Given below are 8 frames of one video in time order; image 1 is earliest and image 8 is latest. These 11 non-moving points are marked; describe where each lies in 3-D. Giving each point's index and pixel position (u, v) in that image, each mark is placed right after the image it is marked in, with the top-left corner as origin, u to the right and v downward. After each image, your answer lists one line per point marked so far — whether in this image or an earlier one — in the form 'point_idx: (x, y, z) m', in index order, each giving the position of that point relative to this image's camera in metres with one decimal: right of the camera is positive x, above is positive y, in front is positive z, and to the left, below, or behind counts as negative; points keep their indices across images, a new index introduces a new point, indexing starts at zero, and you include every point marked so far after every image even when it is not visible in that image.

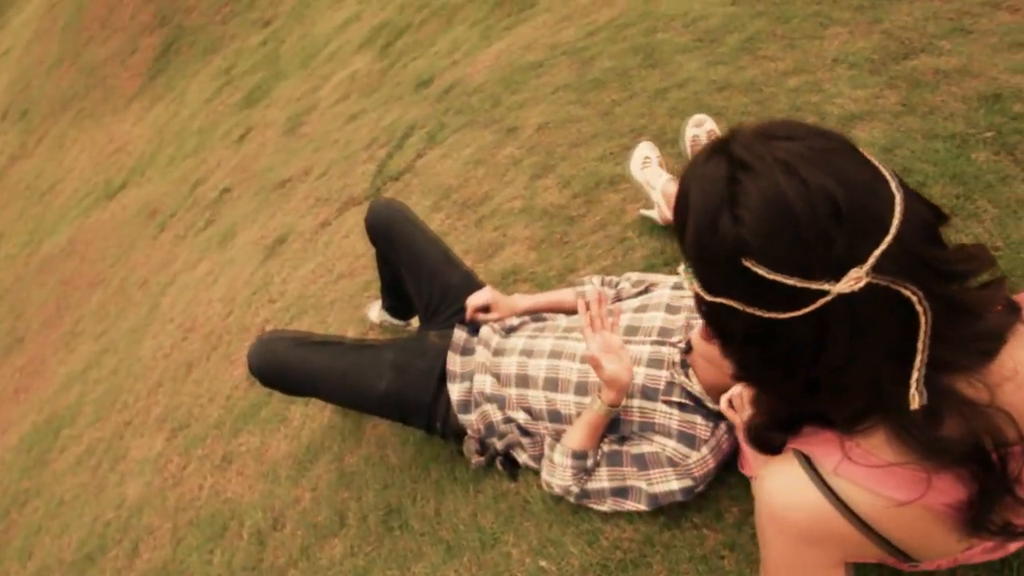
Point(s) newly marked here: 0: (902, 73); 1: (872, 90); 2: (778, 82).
0: (+1.6, +0.9, +2.3) m
1: (+1.5, +0.8, +2.3) m
2: (+1.2, +1.0, +2.6) m
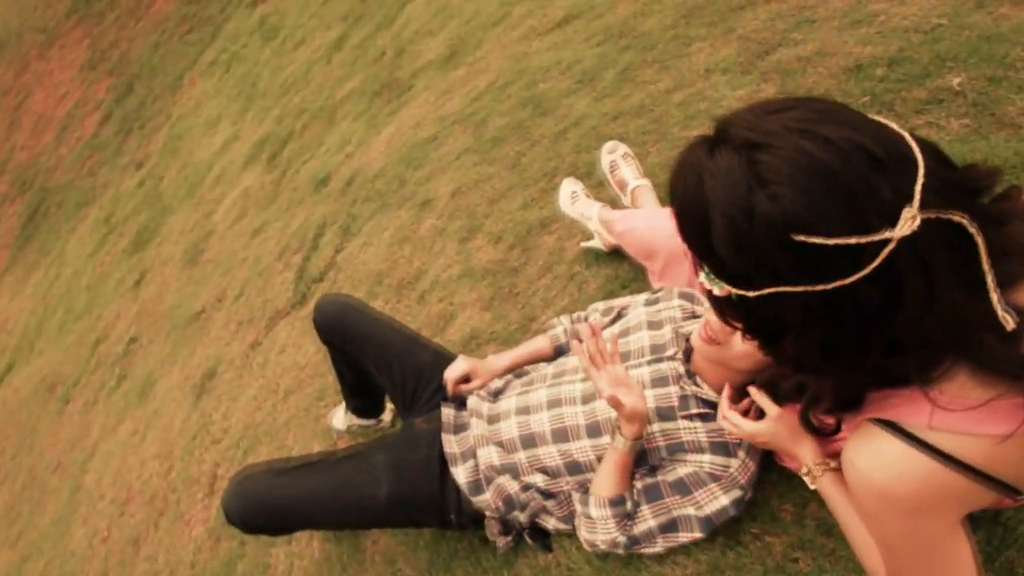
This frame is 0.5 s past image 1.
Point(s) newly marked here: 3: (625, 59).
0: (+1.2, +1.0, +2.5) m
1: (+1.1, +0.9, +2.5) m
2: (+0.7, +0.9, +2.8) m
3: (+0.6, +1.3, +3.1) m
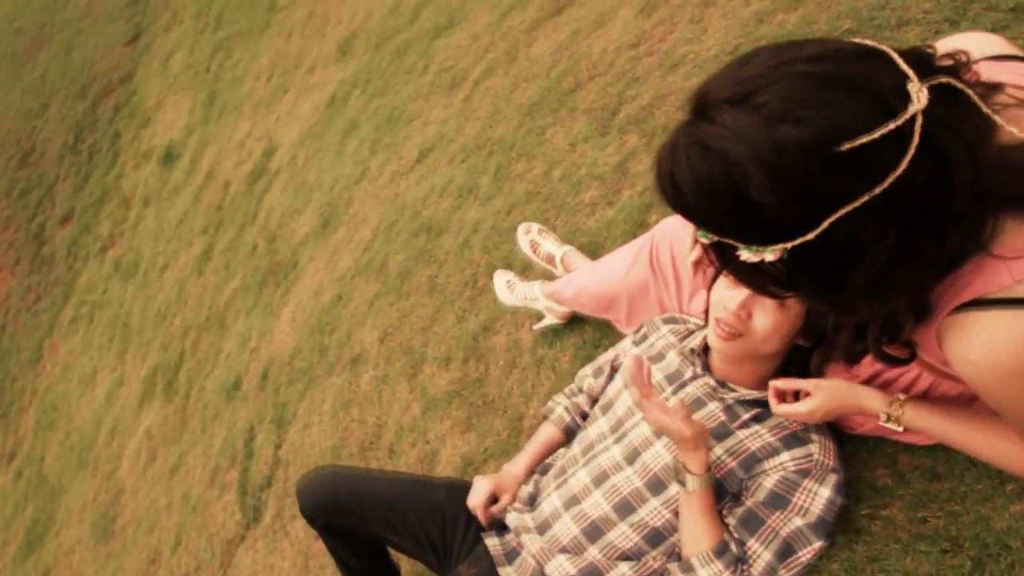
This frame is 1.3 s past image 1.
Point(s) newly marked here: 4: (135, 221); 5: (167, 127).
0: (+0.6, +0.8, +2.8) m
1: (+0.5, +0.7, +2.7) m
2: (+0.2, +0.5, +2.9) m
3: (-0.1, +0.7, +3.2) m
4: (-3.4, +0.6, +5.0) m
5: (-3.3, +1.6, +5.4) m
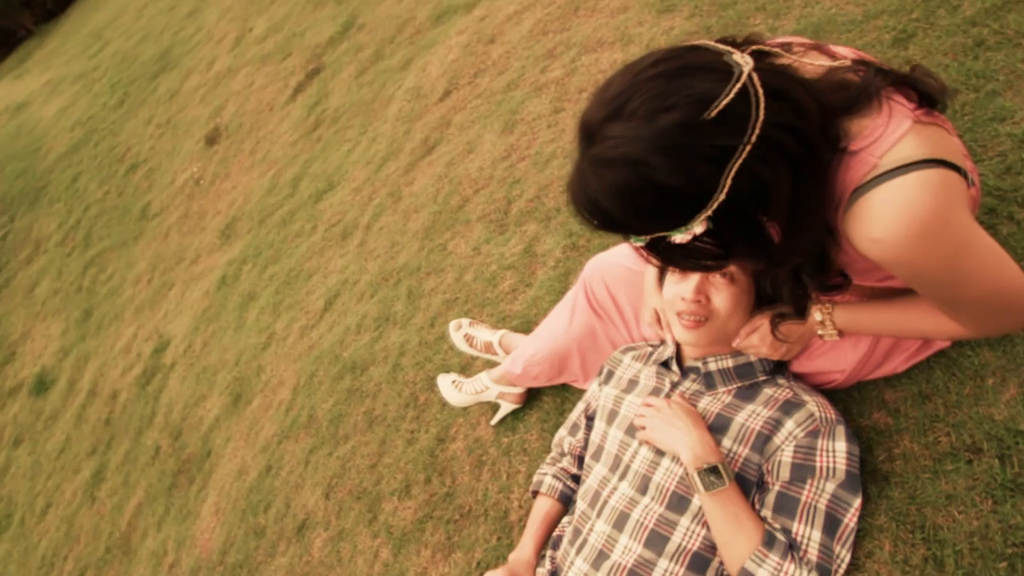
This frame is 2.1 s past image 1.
0: (0.0, +0.4, +2.9) m
1: (0.0, +0.3, +2.9) m
2: (-0.3, 0.0, +2.9) m
3: (-0.6, 0.0, +3.2) m
4: (-3.9, -1.4, +4.3) m
5: (-4.2, -0.6, +4.9) m
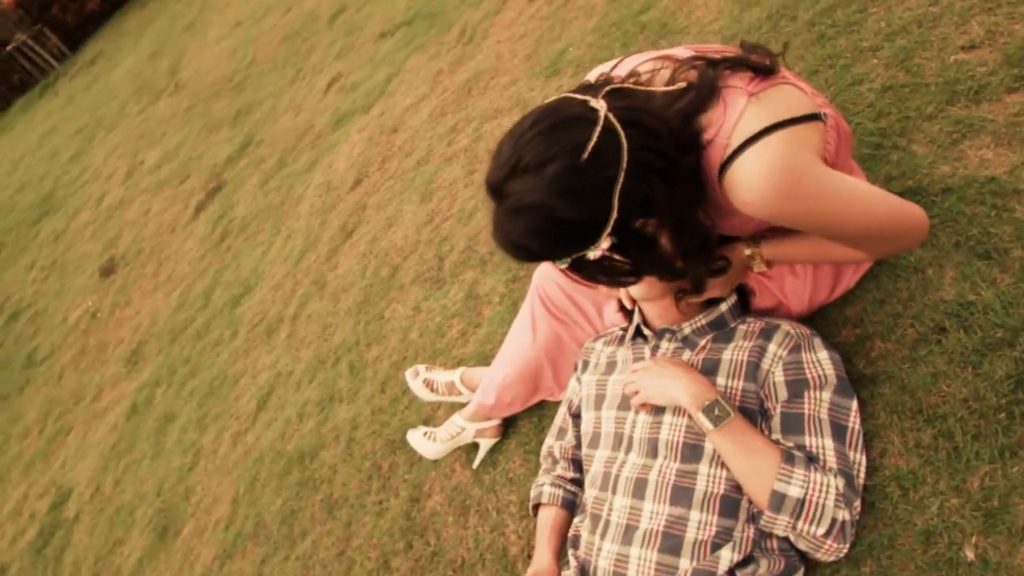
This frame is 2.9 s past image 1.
0: (-0.3, +0.1, +2.9) m
1: (-0.3, 0.0, +2.9) m
2: (-0.5, -0.3, +2.8) m
3: (-0.9, -0.4, +3.1) m
4: (-4.0, -2.5, +3.3) m
5: (-4.5, -1.9, +4.0) m
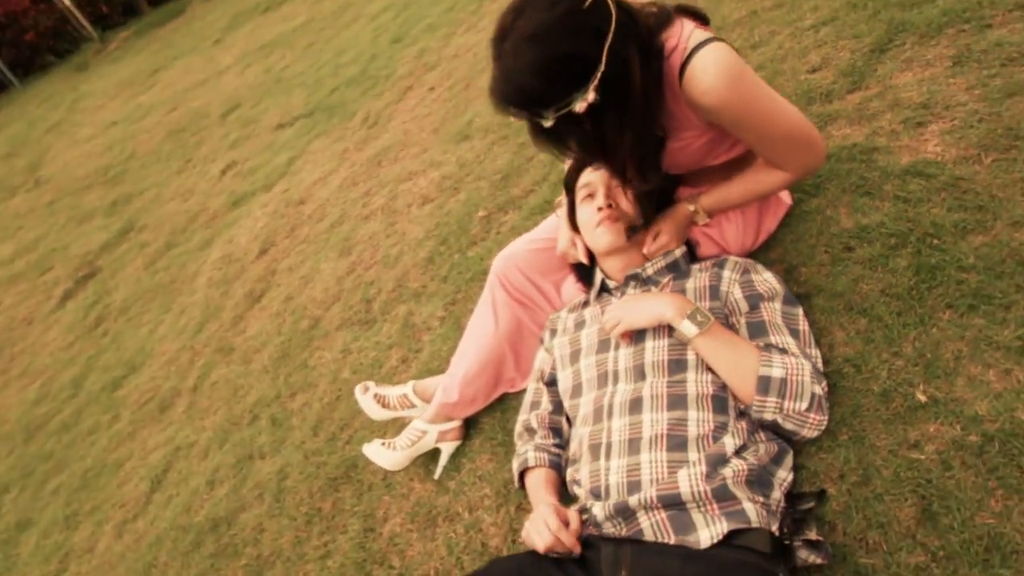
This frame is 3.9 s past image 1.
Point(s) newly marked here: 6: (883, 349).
0: (-0.7, -0.1, +2.9) m
1: (-0.6, -0.2, +2.8) m
2: (-0.8, -0.5, +2.6) m
3: (-1.3, -0.7, +2.8) m
4: (-4.1, -2.9, +2.0) m
5: (-4.8, -2.5, +2.6) m
6: (+0.9, -0.1, +1.3) m
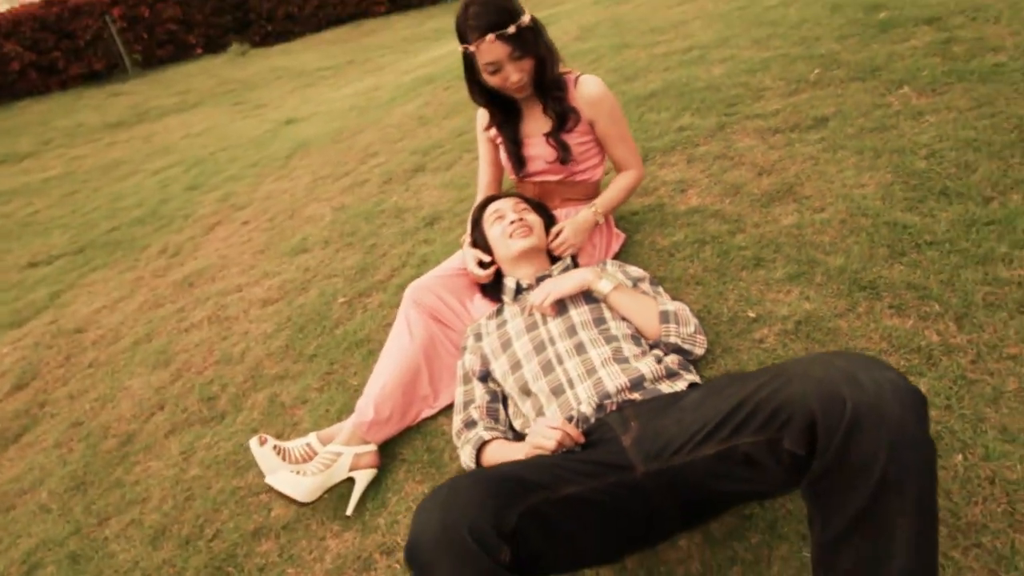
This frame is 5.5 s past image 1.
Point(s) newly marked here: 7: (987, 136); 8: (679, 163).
0: (-1.3, -0.5, +2.6) m
1: (-1.3, -0.6, +2.5) m
2: (-1.3, -0.8, +2.2) m
3: (-1.7, -1.0, +2.1) m
4: (-3.6, -2.8, -0.5) m
5: (-4.6, -2.7, -0.1) m
6: (+0.7, 0.0, +1.9) m
7: (+1.8, +0.6, +2.0) m
8: (+0.8, +0.6, +2.7) m
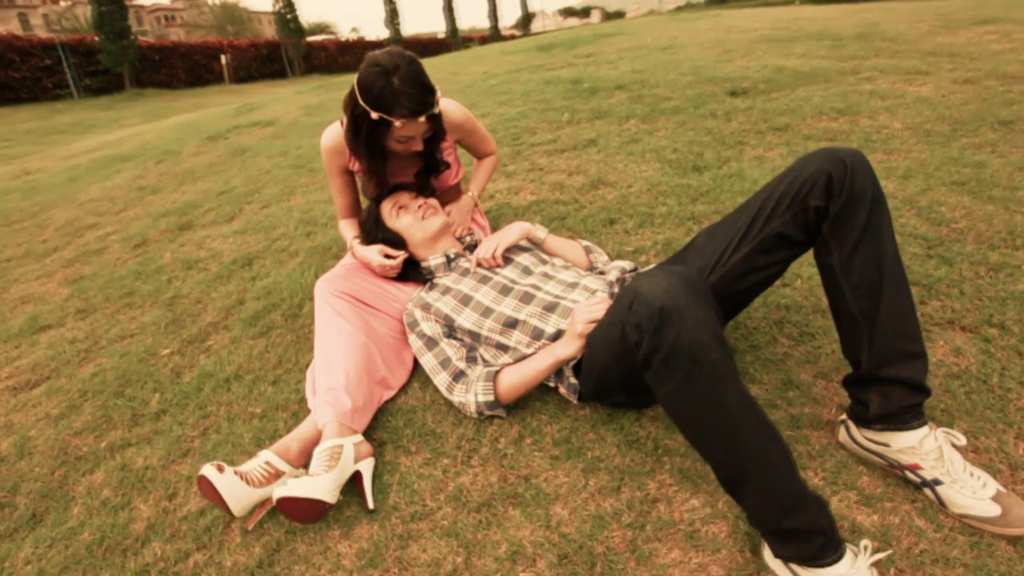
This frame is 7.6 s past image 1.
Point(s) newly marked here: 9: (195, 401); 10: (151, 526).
0: (-1.6, -0.7, +1.8) m
1: (-1.4, -0.7, +1.8) m
2: (-1.3, -0.9, +1.5) m
3: (-1.5, -1.1, +1.1) m
4: (-1.4, -2.5, -2.3) m
5: (-2.4, -2.6, -2.5) m
6: (+0.4, +0.2, +2.5) m
7: (+1.1, +0.9, +3.2) m
8: (-0.1, +0.6, +3.3) m
9: (-1.2, -0.4, +2.1) m
10: (-1.1, -0.7, +1.7) m
